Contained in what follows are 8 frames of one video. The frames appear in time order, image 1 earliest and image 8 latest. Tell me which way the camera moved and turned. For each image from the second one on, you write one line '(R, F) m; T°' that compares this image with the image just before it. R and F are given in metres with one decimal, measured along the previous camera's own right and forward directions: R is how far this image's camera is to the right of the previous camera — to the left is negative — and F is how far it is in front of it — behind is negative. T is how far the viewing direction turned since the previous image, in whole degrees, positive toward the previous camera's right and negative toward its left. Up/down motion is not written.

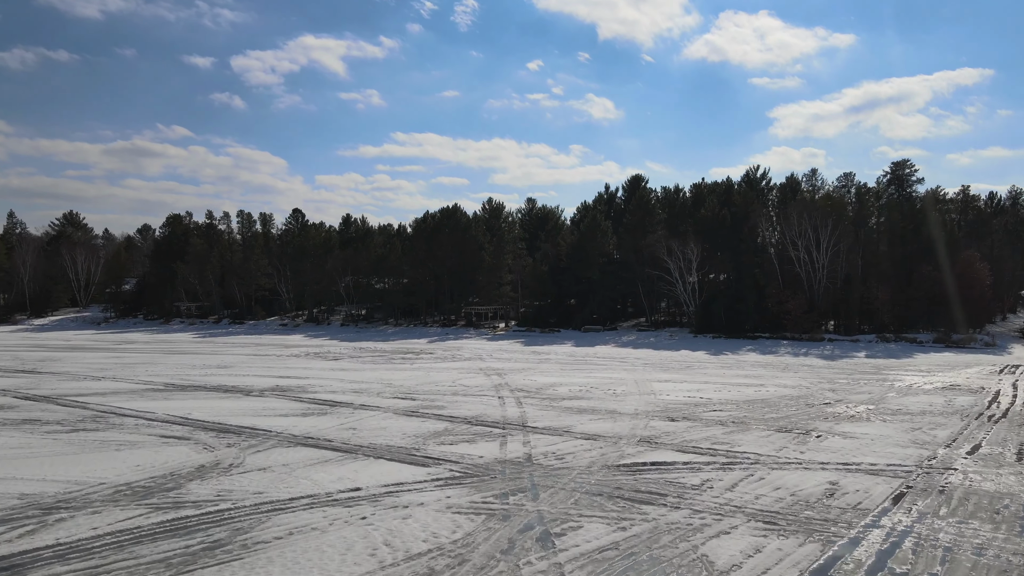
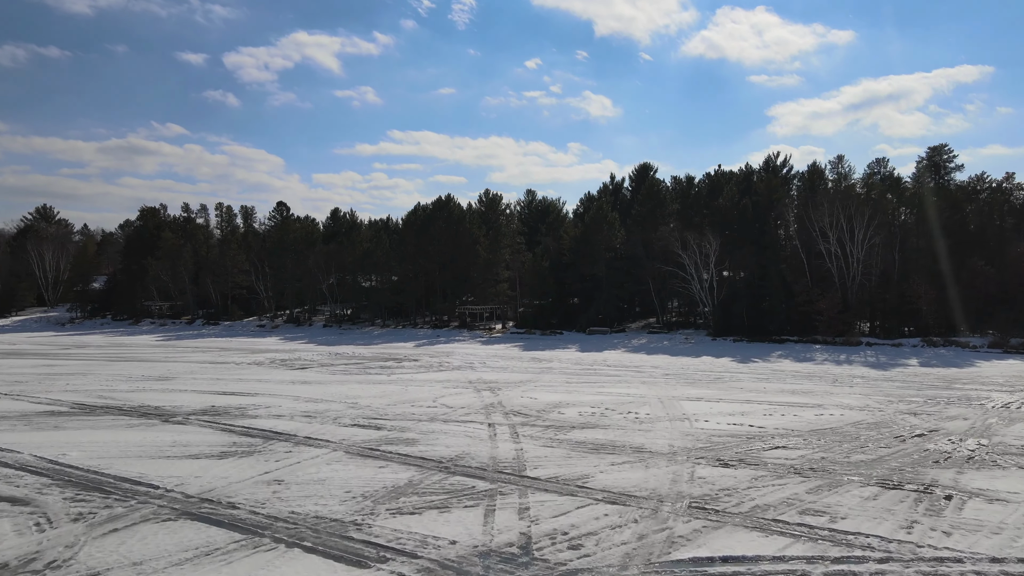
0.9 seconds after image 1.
(+0.1, +4.4) m; 0°
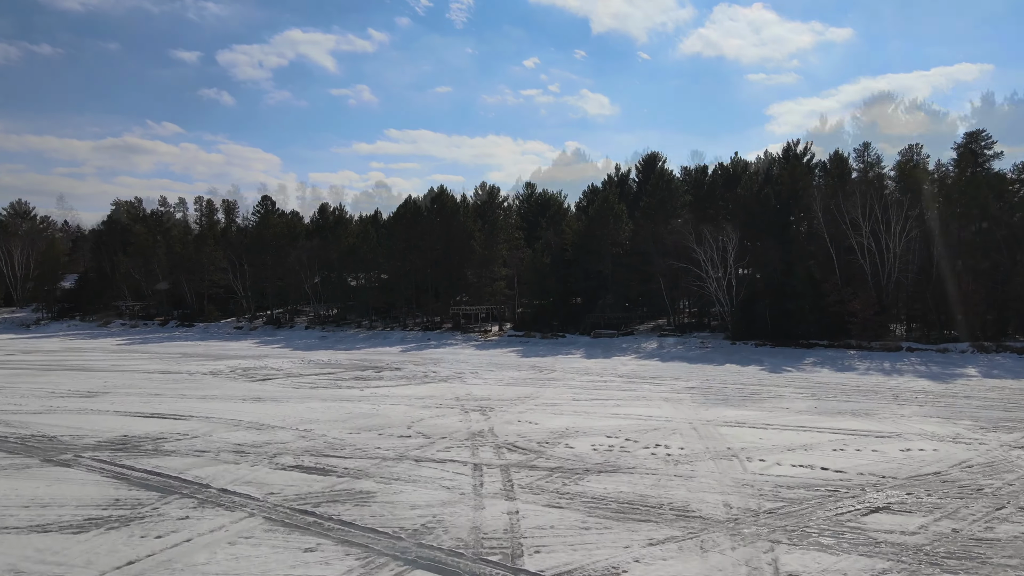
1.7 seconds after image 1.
(+0.1, +3.8) m; 0°
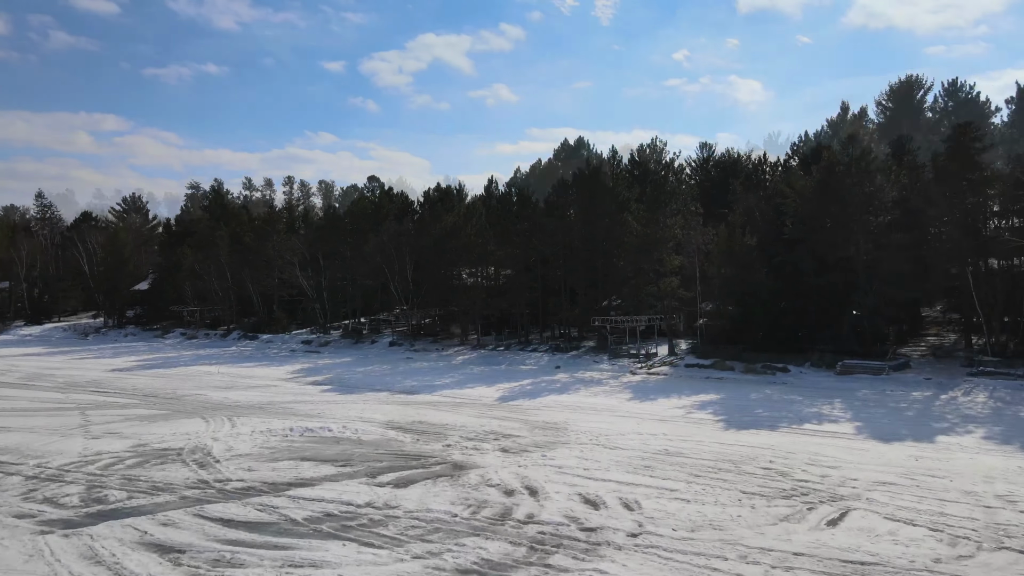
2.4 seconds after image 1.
(0.0, +3.0) m; 0°
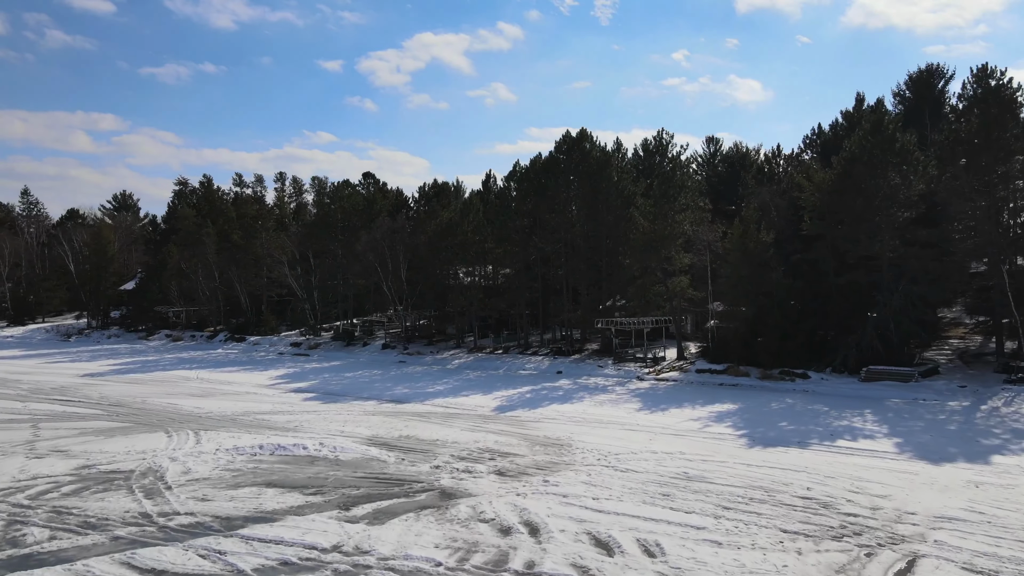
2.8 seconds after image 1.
(0.0, +1.8) m; 0°
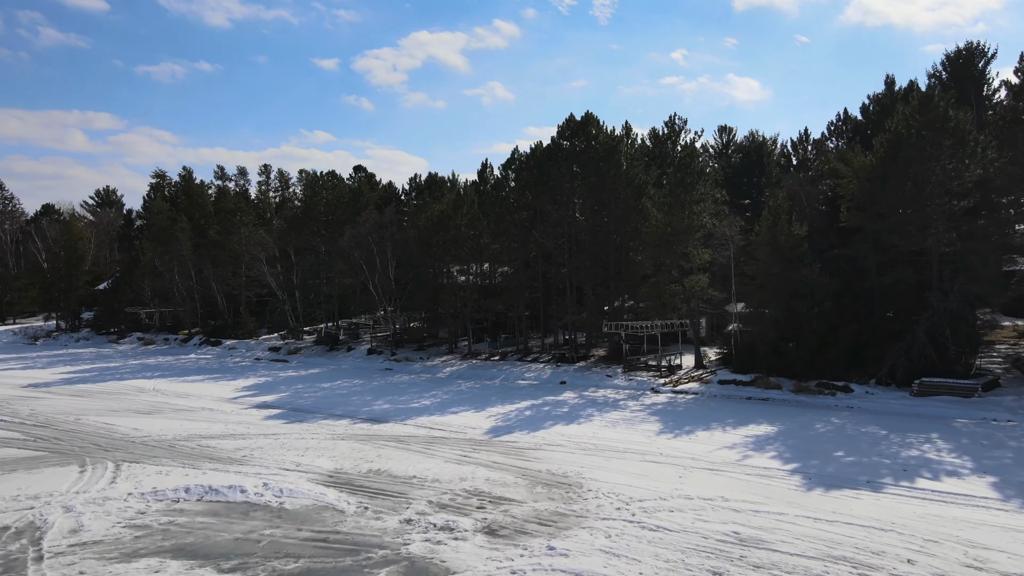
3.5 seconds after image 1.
(0.0, +3.1) m; 0°
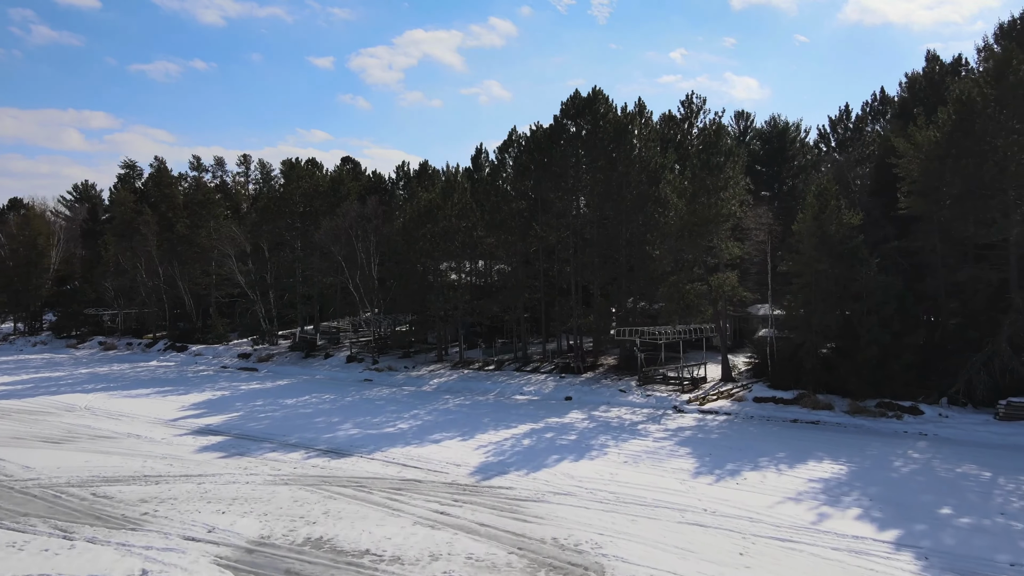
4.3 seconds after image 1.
(+0.1, +3.6) m; 0°
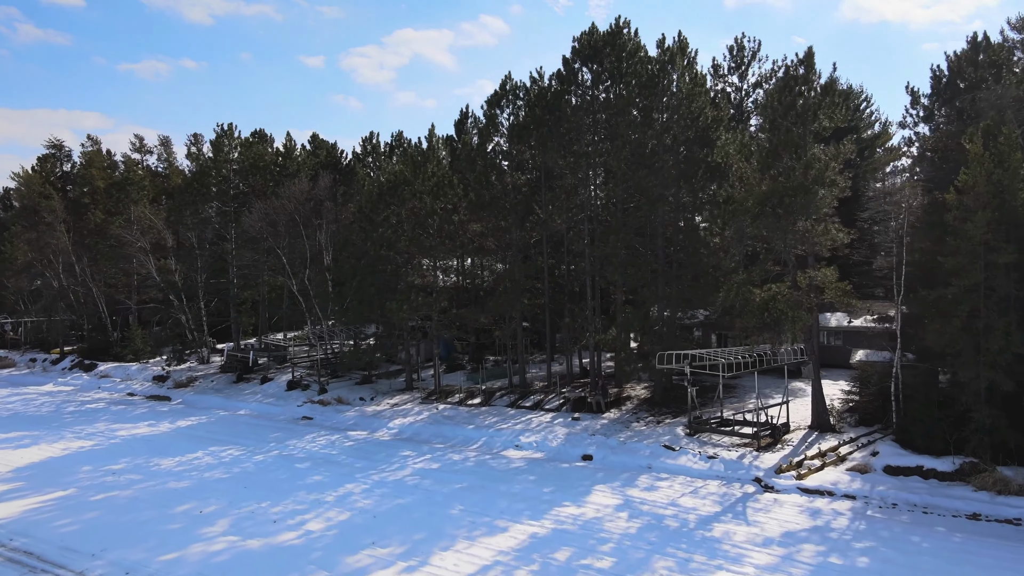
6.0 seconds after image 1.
(+0.1, +6.9) m; 0°
